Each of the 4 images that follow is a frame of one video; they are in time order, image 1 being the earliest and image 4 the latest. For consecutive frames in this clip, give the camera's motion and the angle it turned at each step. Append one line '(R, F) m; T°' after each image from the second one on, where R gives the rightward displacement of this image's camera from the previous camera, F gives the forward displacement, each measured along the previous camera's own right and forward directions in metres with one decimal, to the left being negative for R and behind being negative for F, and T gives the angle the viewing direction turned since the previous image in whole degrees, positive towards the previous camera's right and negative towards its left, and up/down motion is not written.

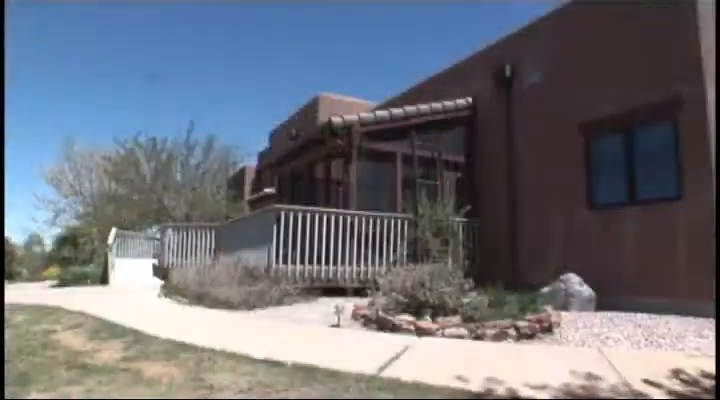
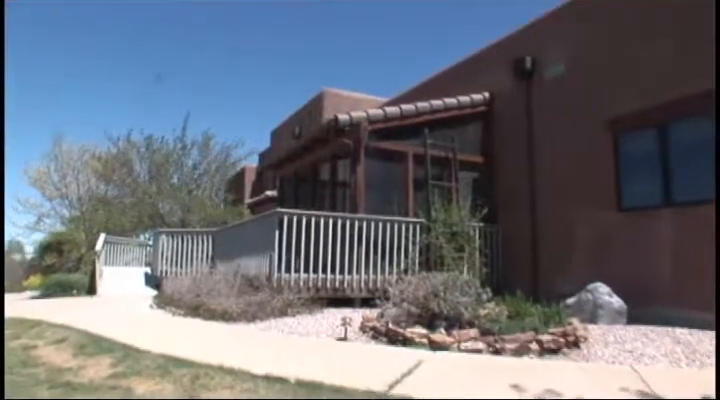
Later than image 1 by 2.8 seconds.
(0.0, +0.9) m; -1°
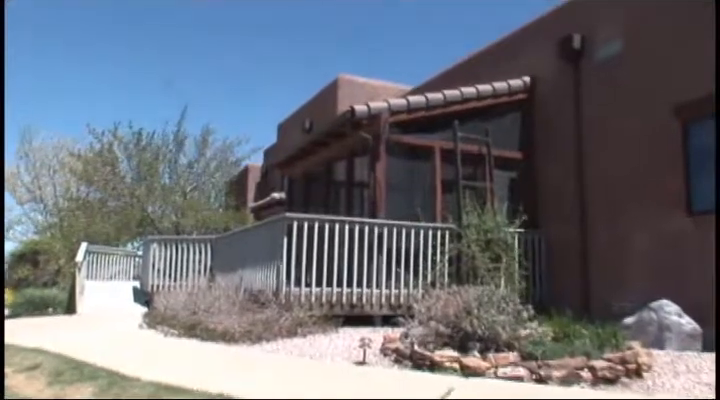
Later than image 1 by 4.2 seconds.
(0.0, +1.5) m; -2°
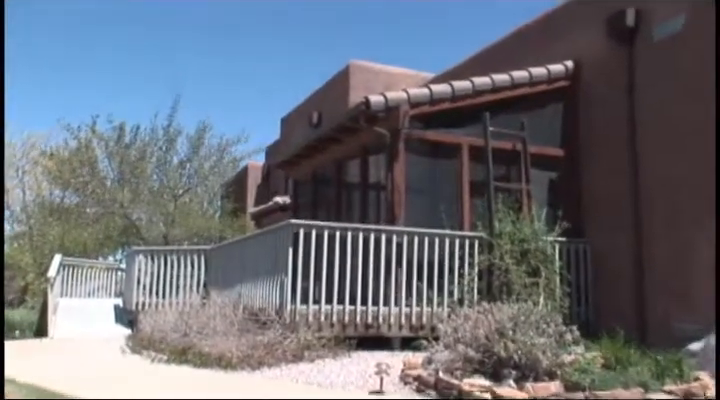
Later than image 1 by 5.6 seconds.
(0.0, +1.3) m; -1°
